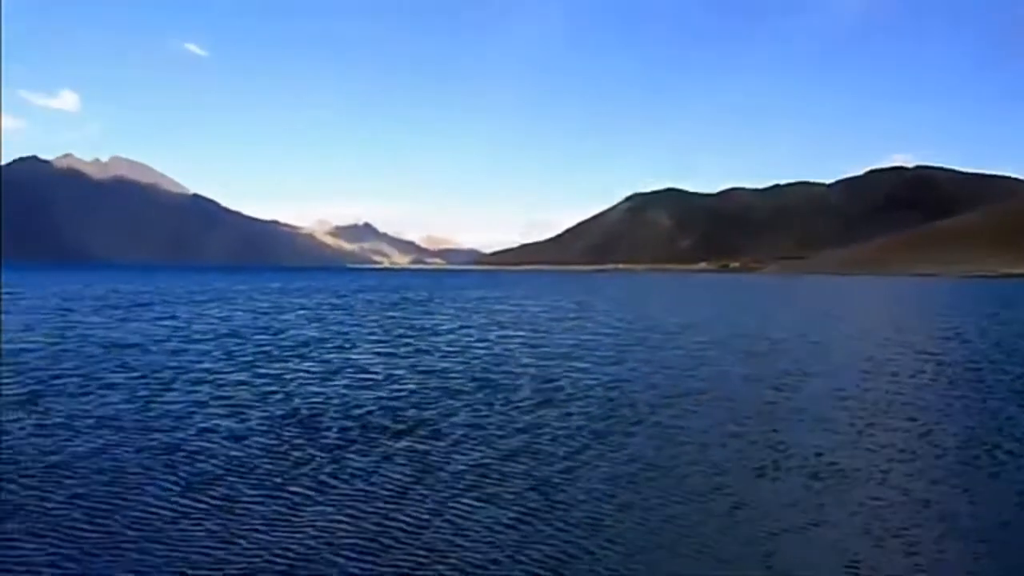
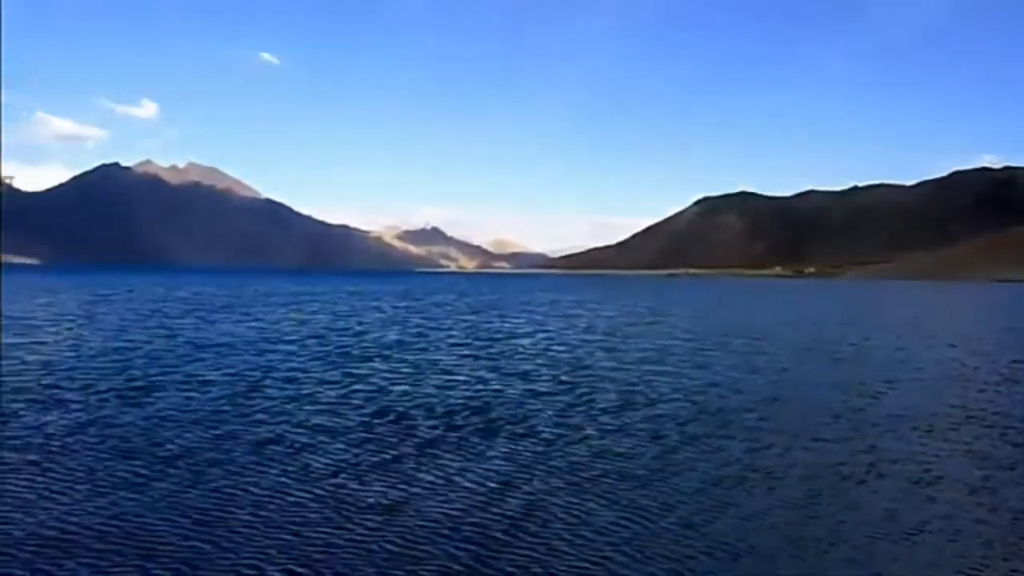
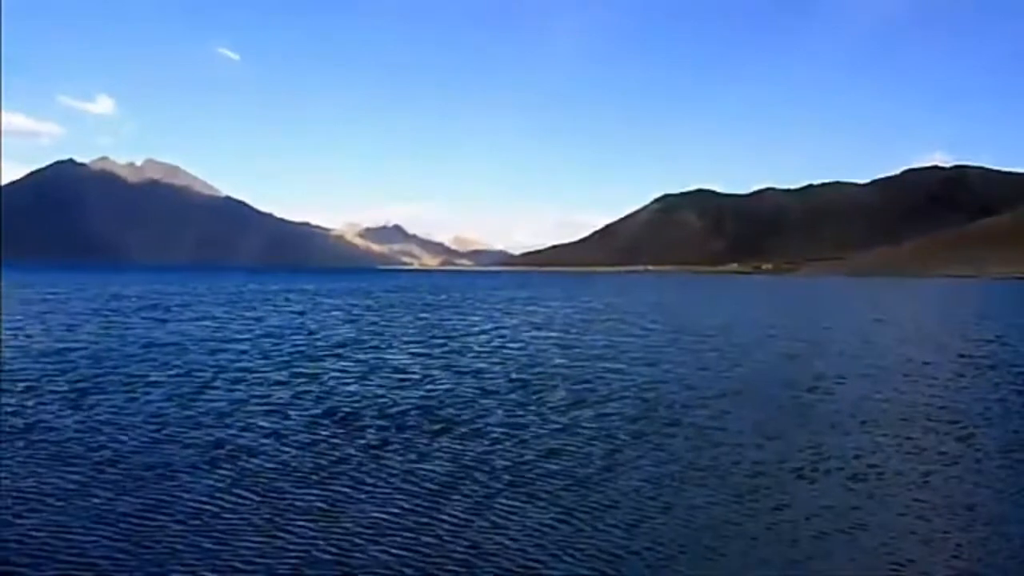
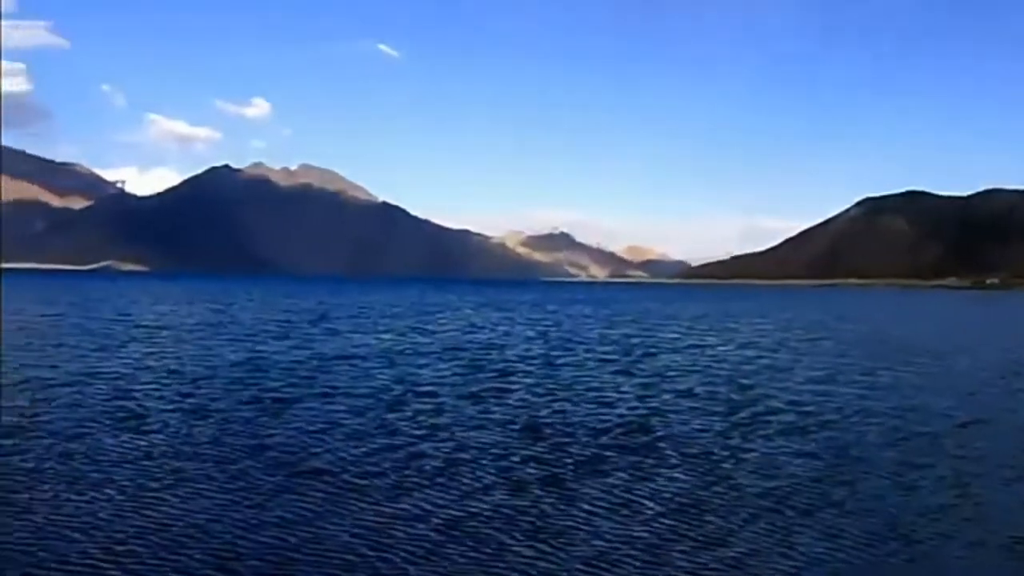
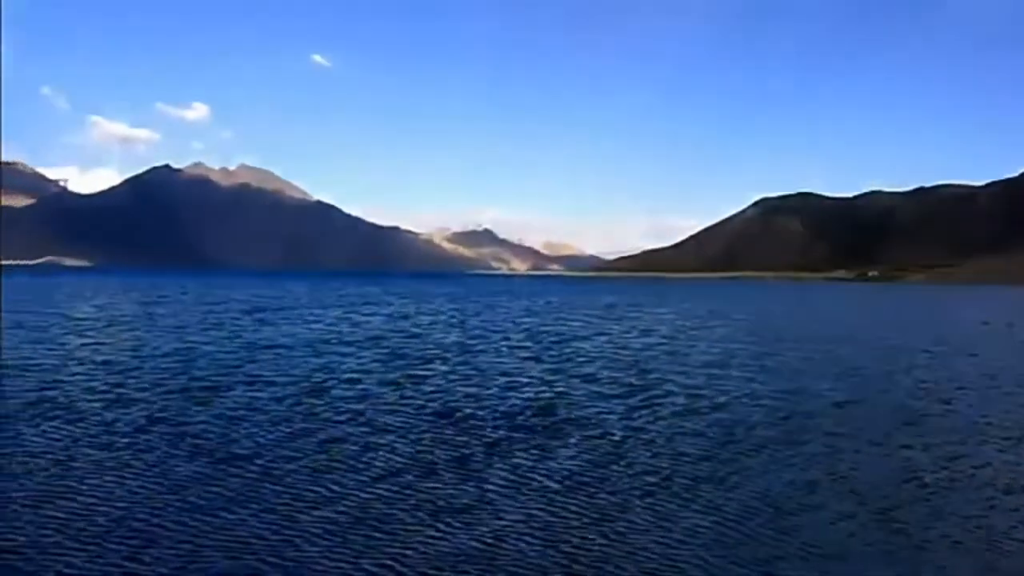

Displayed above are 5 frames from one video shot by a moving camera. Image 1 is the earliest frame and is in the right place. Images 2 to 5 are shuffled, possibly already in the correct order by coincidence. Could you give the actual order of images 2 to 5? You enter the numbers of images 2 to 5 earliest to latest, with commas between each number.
3, 2, 5, 4
